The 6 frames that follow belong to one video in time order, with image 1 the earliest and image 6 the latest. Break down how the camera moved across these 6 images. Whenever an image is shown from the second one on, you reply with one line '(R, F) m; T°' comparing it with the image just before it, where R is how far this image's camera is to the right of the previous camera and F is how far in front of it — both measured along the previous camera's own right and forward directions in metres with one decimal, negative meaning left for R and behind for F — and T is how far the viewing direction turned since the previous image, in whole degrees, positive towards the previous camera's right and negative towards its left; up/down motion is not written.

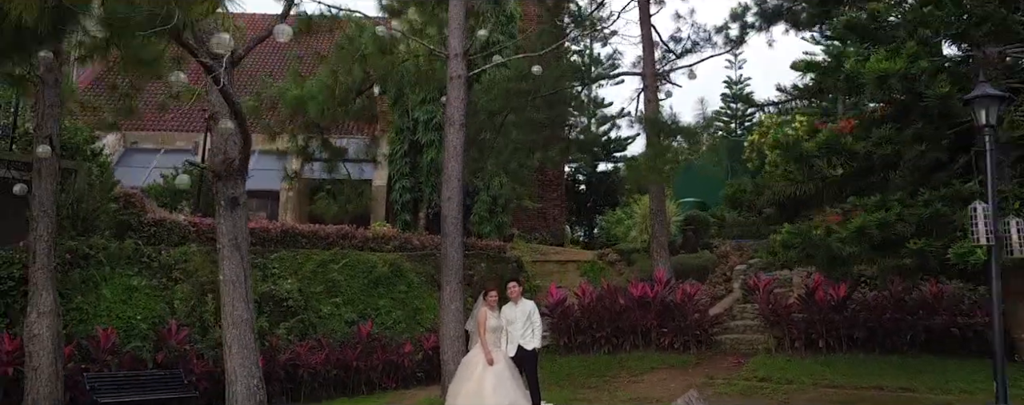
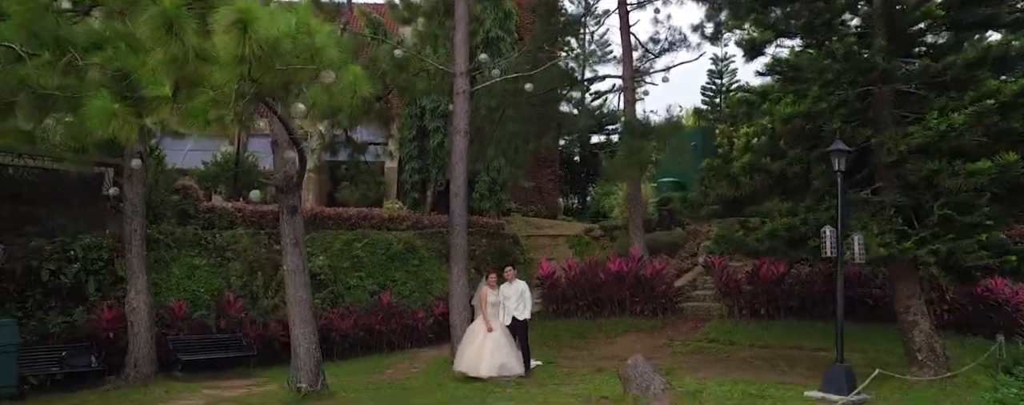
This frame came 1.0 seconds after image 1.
(+0.1, -2.0) m; 0°
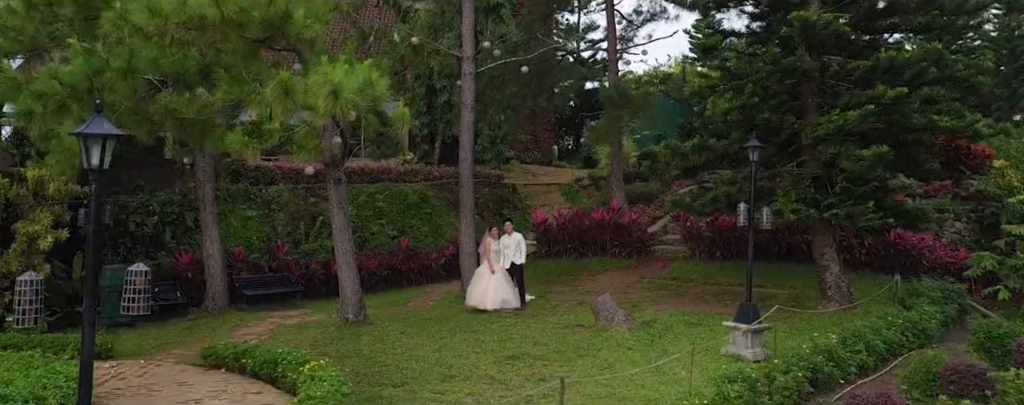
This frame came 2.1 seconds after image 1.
(0.0, -2.3) m; 0°
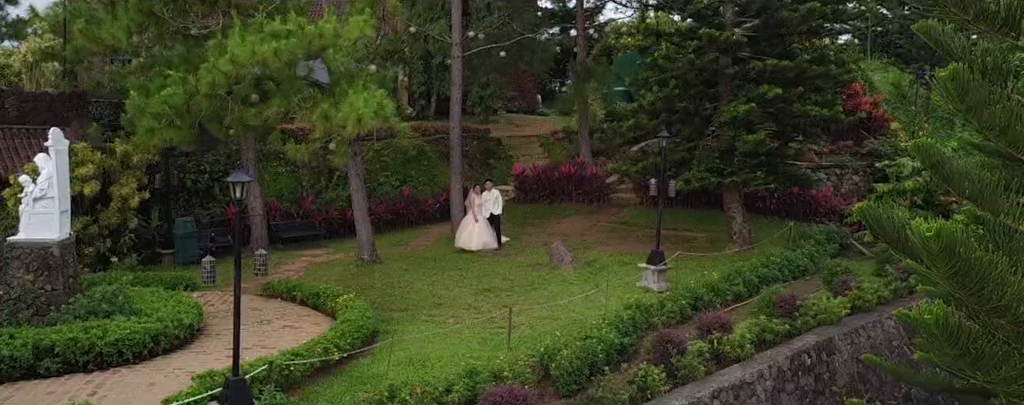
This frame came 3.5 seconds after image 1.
(+0.4, -3.2) m; 0°
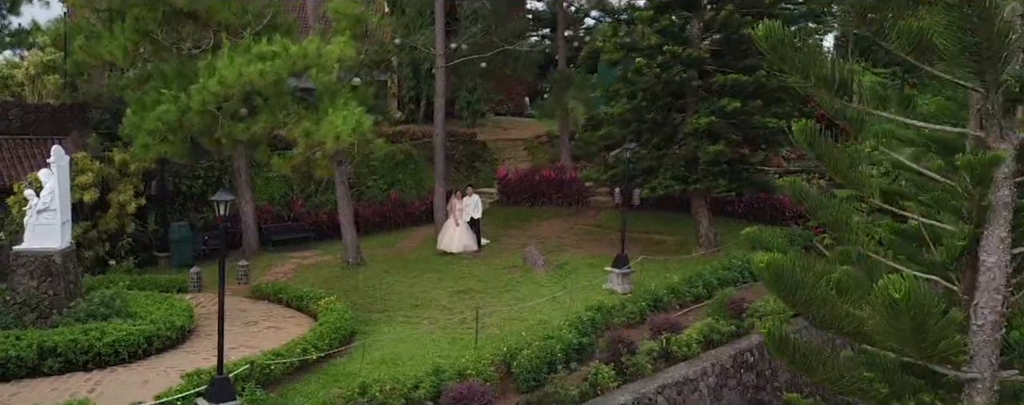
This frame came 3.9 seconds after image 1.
(+0.4, -0.8) m; 0°
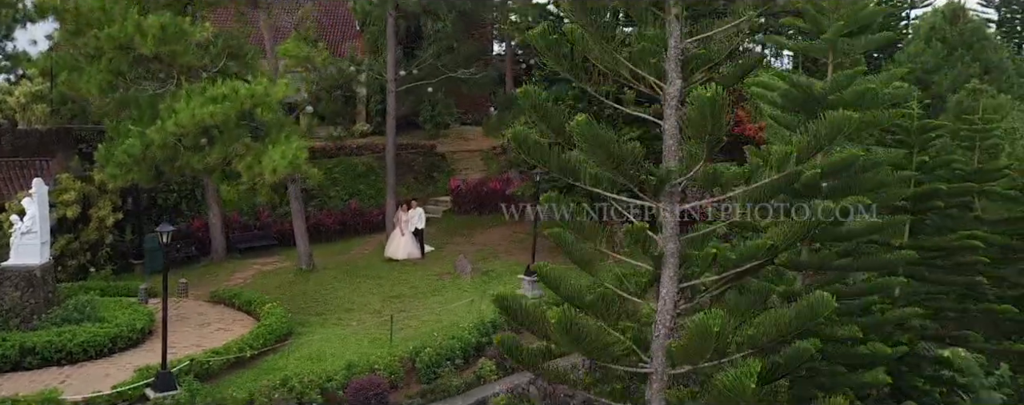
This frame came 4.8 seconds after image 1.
(+1.3, -1.9) m; 0°
